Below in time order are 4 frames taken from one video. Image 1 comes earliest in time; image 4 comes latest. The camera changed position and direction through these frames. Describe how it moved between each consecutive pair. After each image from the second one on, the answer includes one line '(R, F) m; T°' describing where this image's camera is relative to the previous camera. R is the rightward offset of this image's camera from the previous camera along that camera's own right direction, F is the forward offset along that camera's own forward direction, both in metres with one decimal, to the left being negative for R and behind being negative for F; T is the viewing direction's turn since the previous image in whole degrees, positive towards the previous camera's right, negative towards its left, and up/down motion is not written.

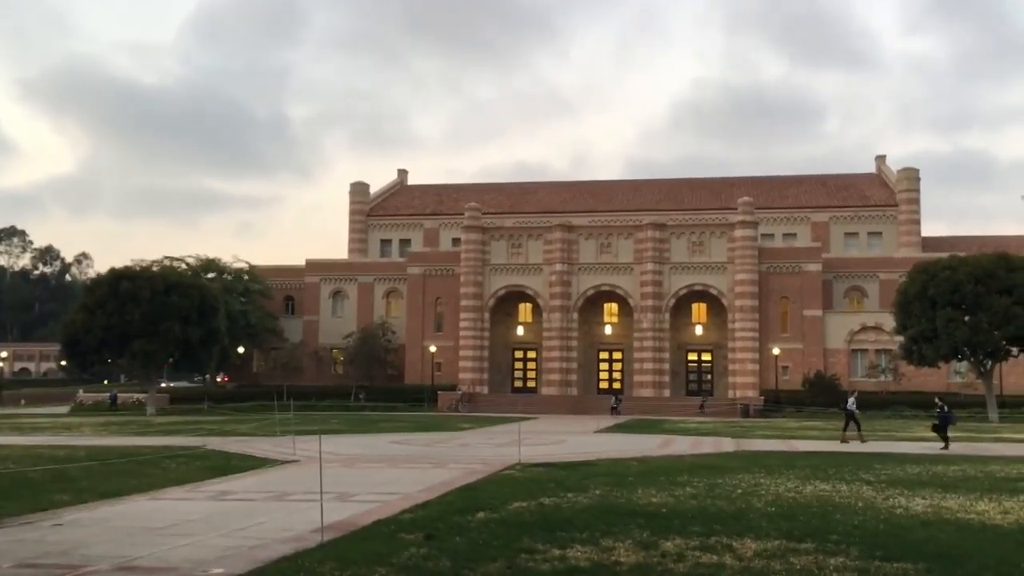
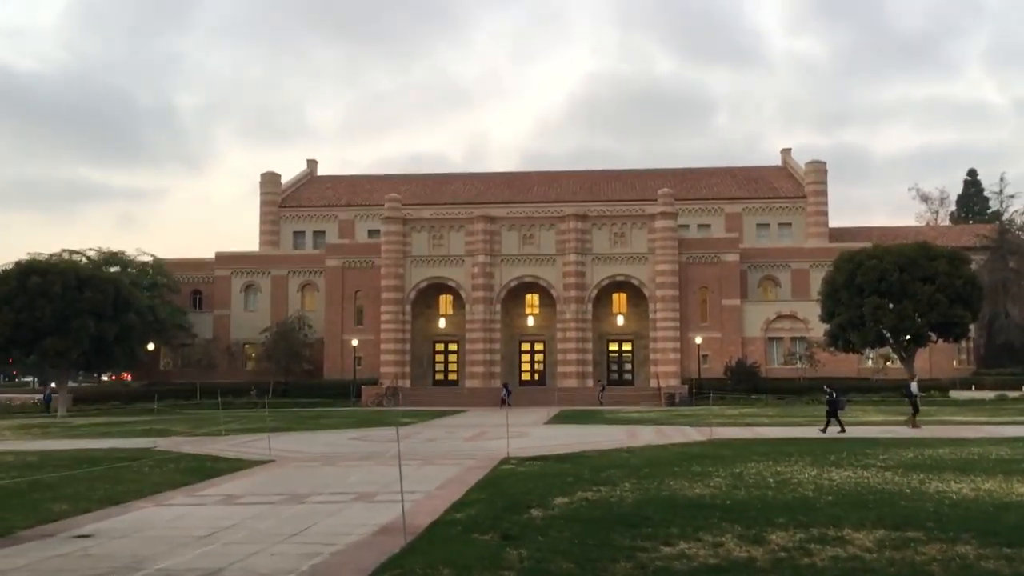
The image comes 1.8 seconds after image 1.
(-1.8, +0.6) m; +6°
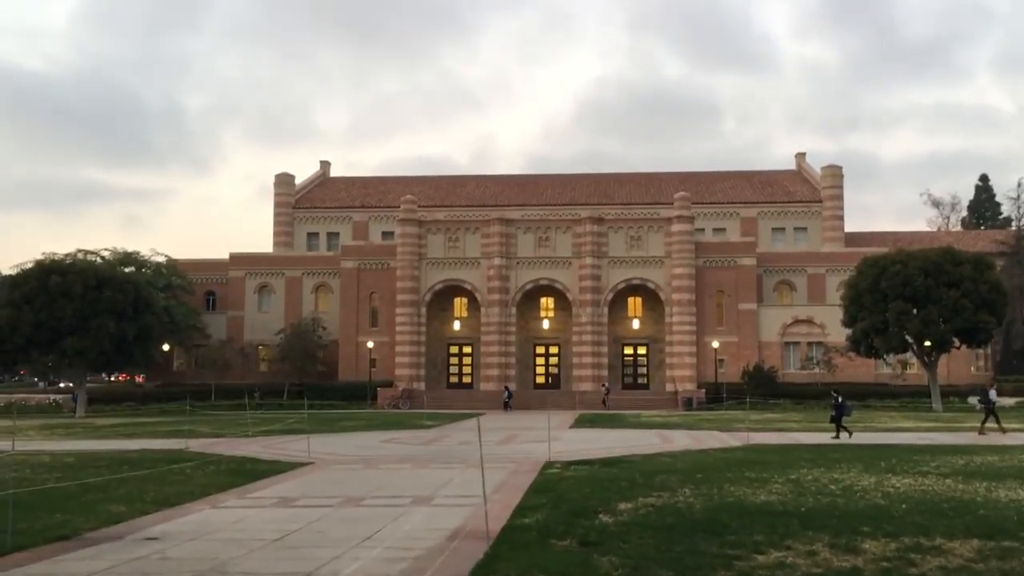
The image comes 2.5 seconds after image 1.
(-0.8, +0.1) m; 0°
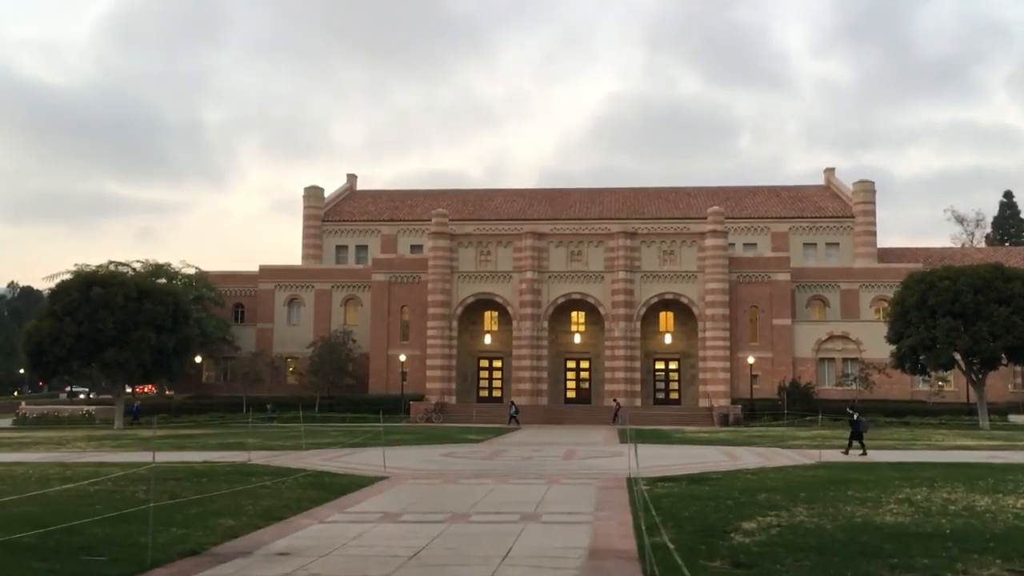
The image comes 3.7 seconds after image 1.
(-1.3, +0.2) m; -1°
